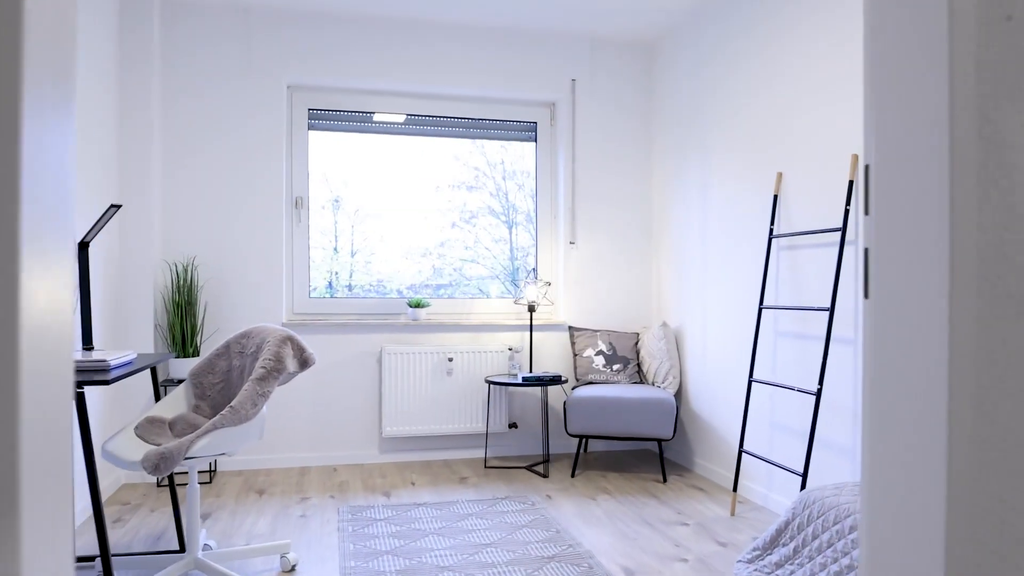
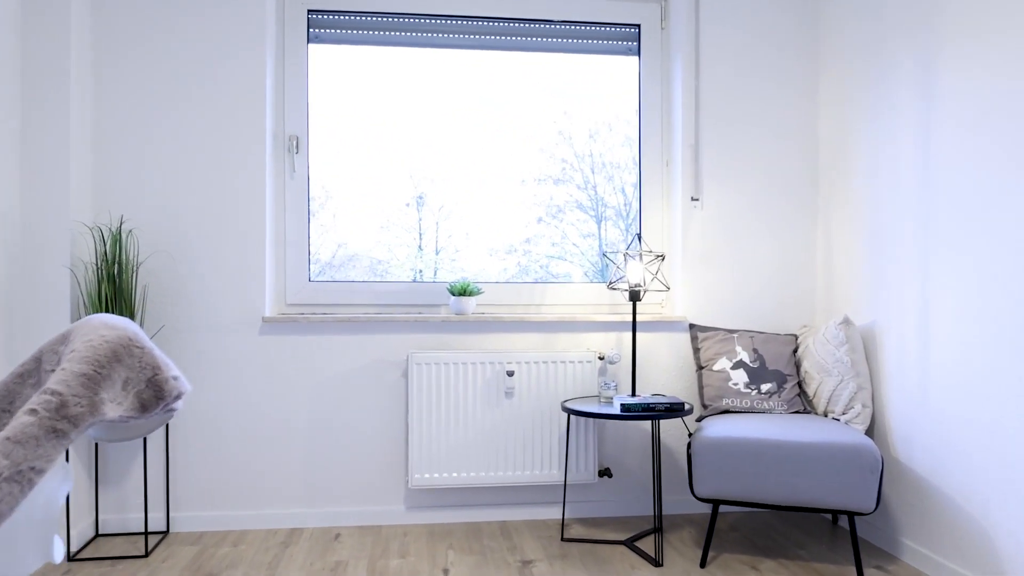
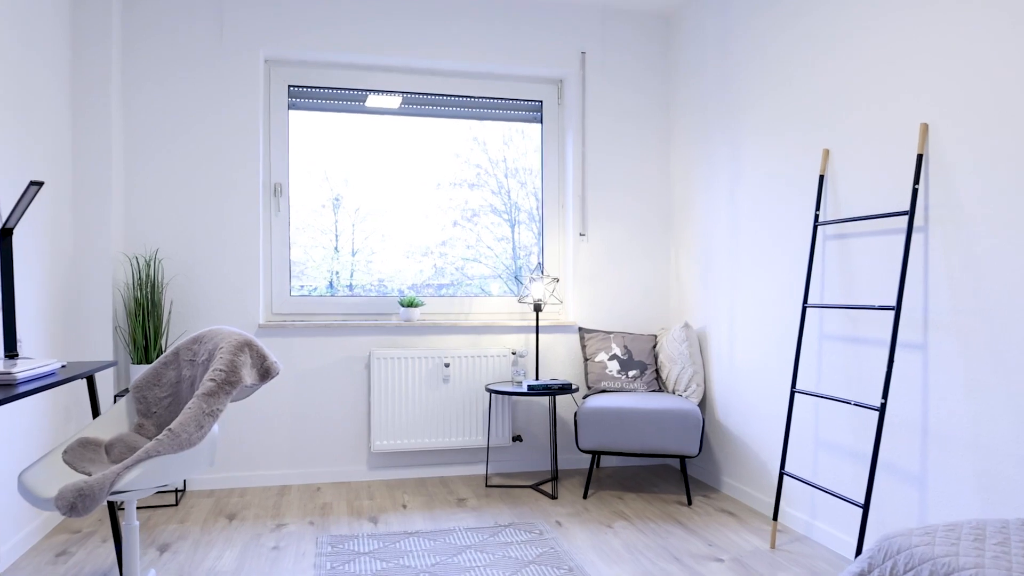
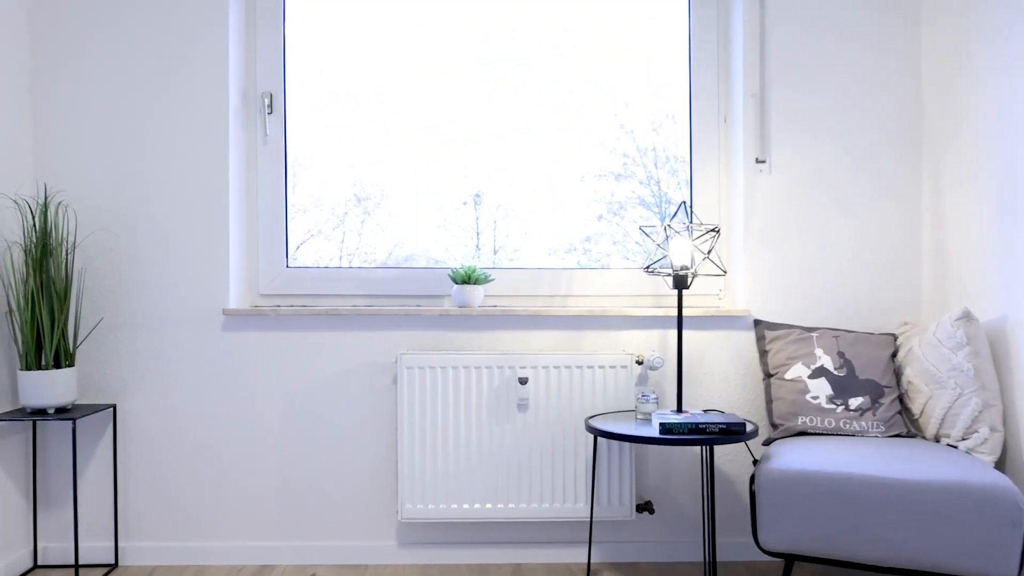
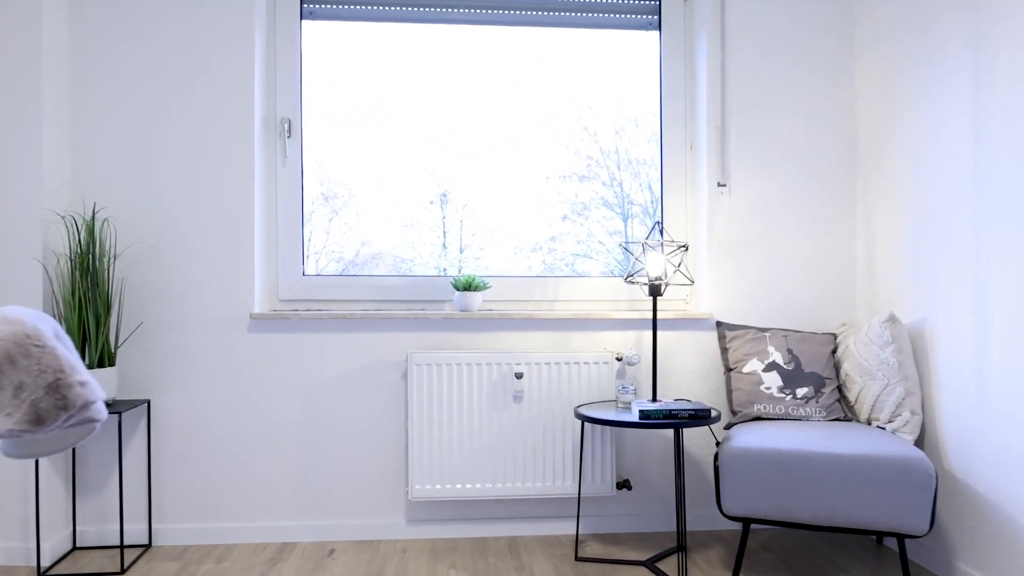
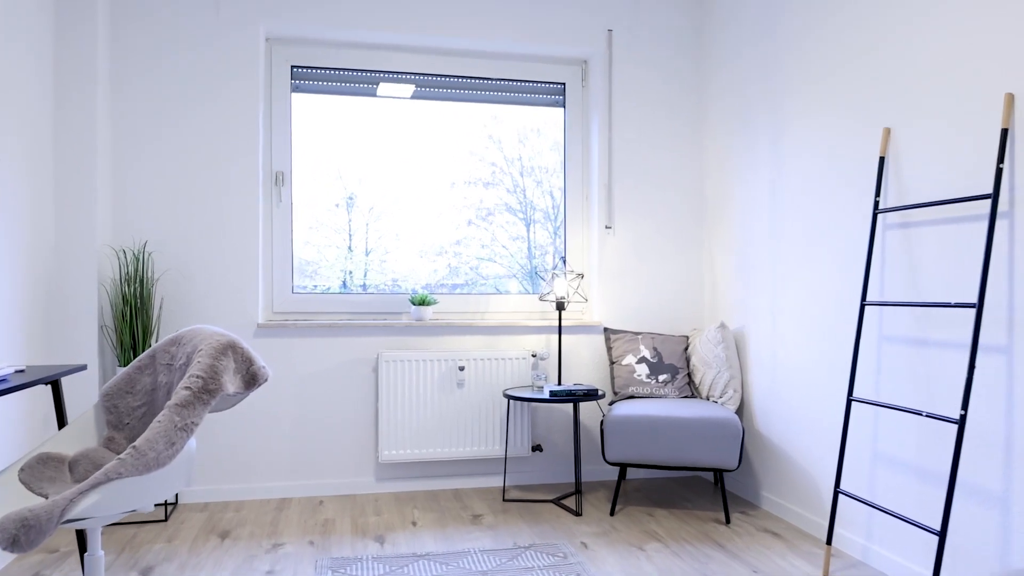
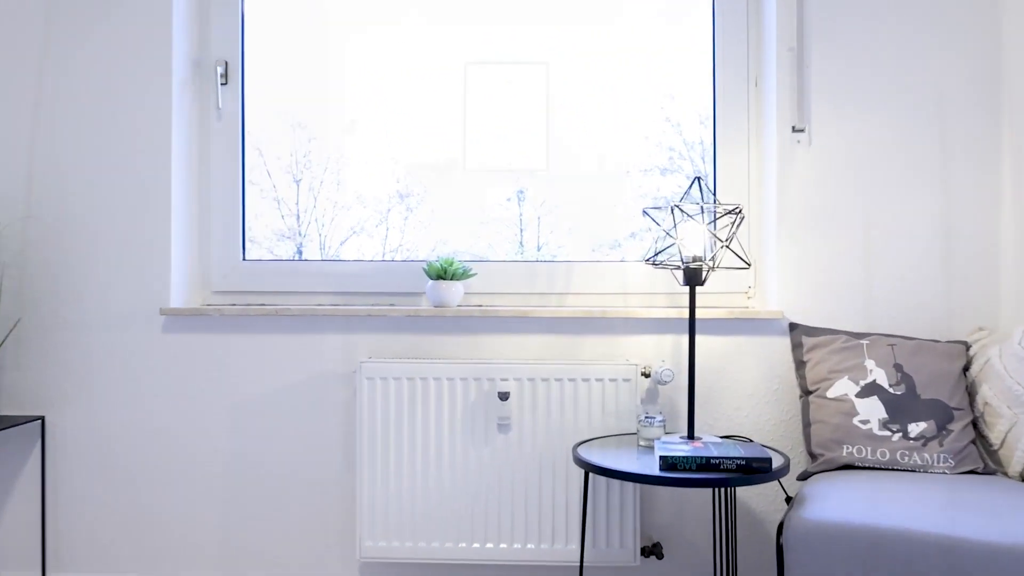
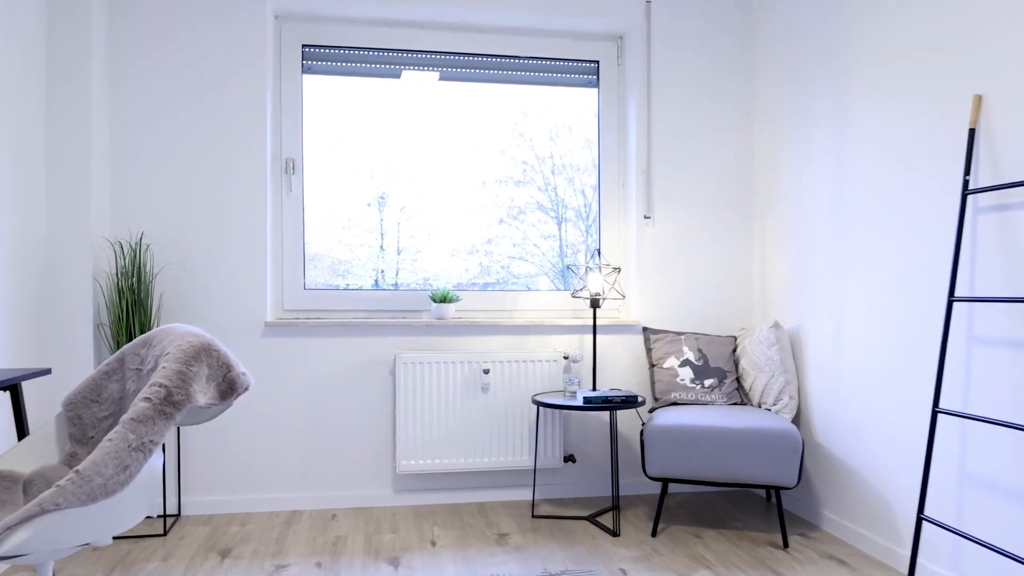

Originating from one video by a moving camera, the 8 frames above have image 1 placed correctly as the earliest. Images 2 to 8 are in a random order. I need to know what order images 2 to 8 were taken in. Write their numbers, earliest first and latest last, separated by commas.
3, 6, 8, 2, 5, 4, 7
